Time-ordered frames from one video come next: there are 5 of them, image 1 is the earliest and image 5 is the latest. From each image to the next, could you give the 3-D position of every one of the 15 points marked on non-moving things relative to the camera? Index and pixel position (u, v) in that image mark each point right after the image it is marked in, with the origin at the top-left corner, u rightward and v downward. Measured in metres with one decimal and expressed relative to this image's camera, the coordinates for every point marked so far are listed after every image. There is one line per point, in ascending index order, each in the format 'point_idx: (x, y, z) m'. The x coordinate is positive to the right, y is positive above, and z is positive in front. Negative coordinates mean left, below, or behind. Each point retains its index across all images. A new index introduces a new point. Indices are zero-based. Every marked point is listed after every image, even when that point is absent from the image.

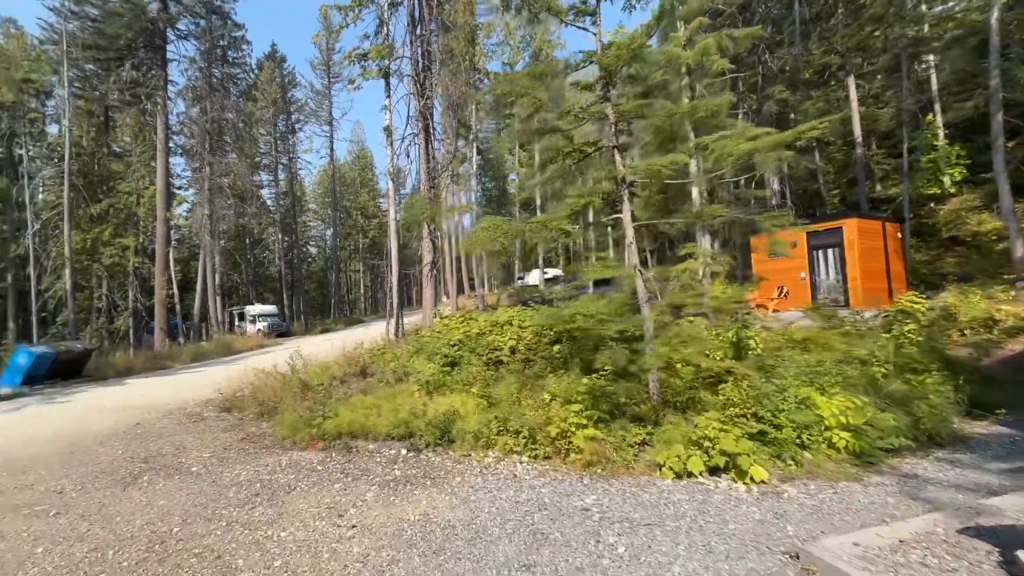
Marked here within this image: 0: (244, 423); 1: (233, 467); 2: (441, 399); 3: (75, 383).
0: (-4.3, -2.2, +7.5) m
1: (-3.0, -2.0, +5.1) m
2: (-1.0, -1.5, +6.4) m
3: (-13.4, -2.9, +14.3) m
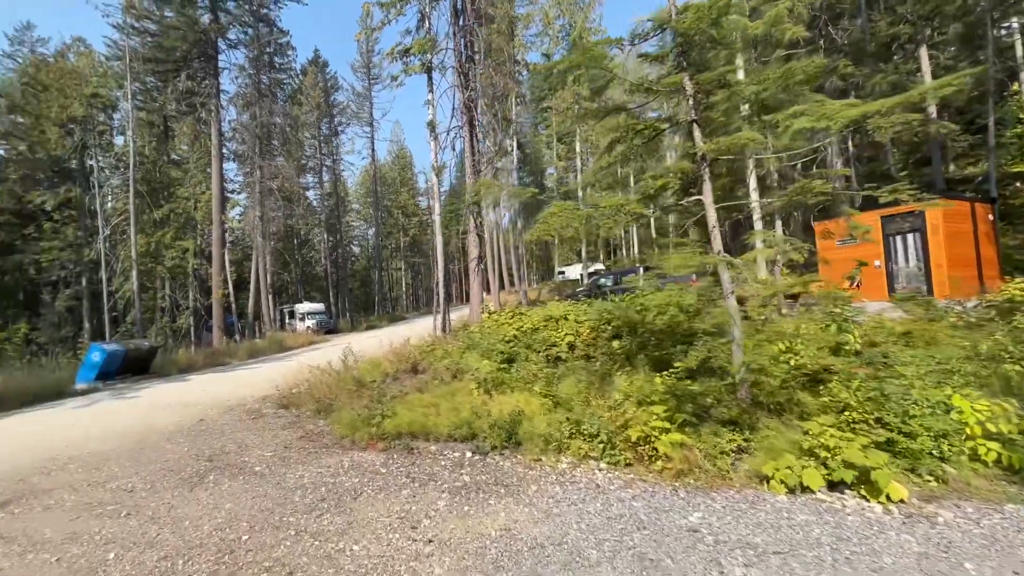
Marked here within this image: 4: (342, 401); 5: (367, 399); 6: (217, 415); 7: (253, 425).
0: (-3.4, -2.1, +7.4) m
1: (-2.3, -1.9, +4.9) m
2: (-0.1, -1.4, +6.1) m
3: (-11.9, -2.9, +14.9) m
4: (-2.9, -1.9, +7.9) m
5: (-2.3, -1.8, +7.6) m
6: (-5.2, -2.3, +8.2) m
7: (-4.1, -2.2, +7.3) m
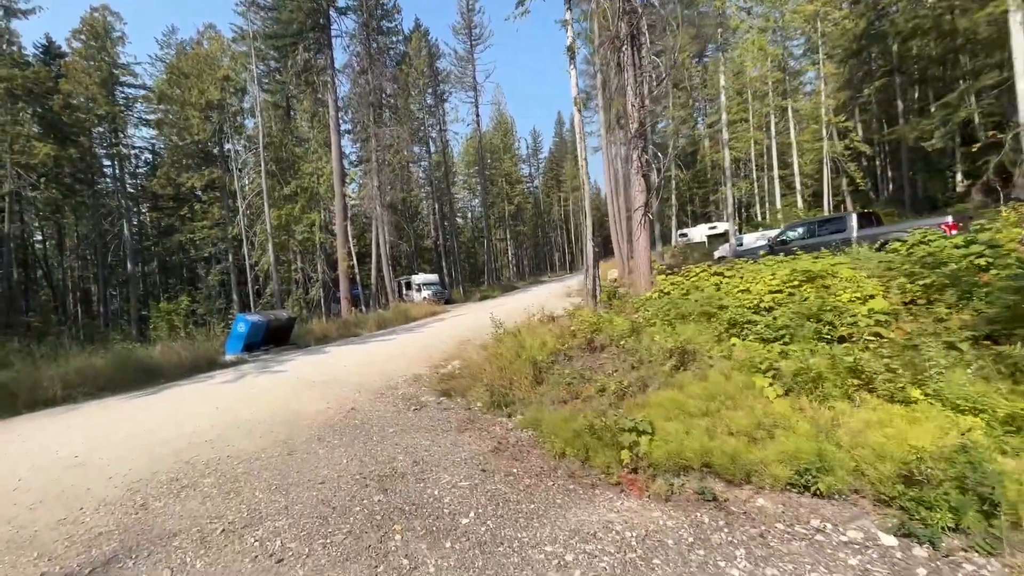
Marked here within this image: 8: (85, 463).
0: (-0.4, -1.5, +5.4) m
1: (+0.1, -1.5, +2.7) m
2: (+2.5, -0.9, +3.4) m
3: (-7.1, -2.0, +14.6) m
4: (+0.2, -1.3, +5.8) m
5: (+0.6, -1.2, +5.3) m
6: (-2.1, -1.6, +6.6) m
7: (-1.1, -1.6, +5.5) m
8: (-4.5, -1.9, +4.9) m
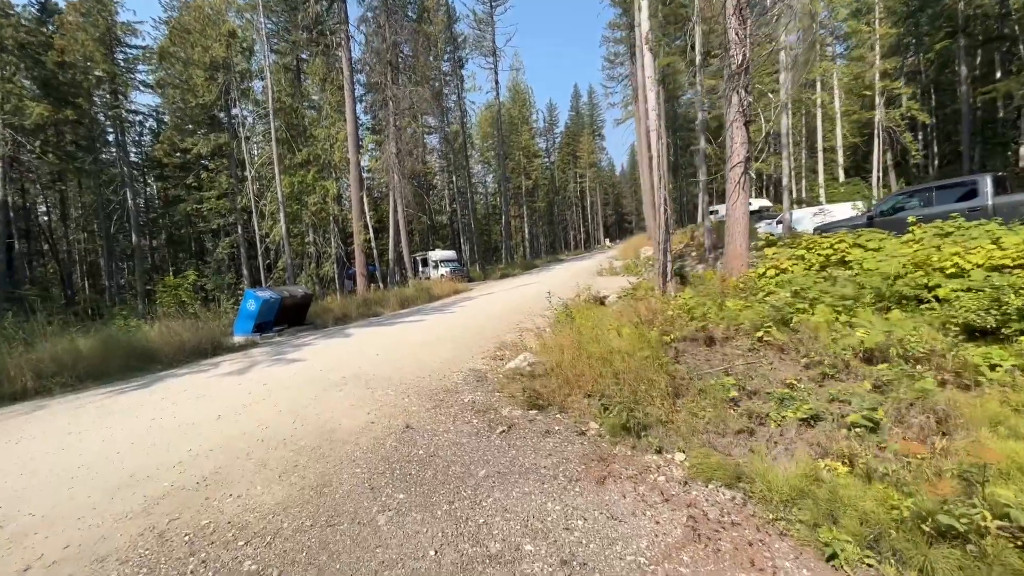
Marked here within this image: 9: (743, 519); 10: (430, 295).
0: (+0.8, -1.3, +3.5) m
1: (+1.3, -1.3, +0.8) m
2: (+3.6, -0.7, +1.4) m
3: (-5.8, -1.2, +12.8) m
4: (+1.3, -1.0, +3.9) m
5: (+1.8, -0.9, +3.4) m
6: (-0.9, -1.3, +4.7) m
7: (0.0, -1.3, +3.6) m
8: (-3.4, -1.6, +3.1) m
9: (+1.3, -1.3, +2.5) m
10: (-3.3, -0.3, +19.4) m
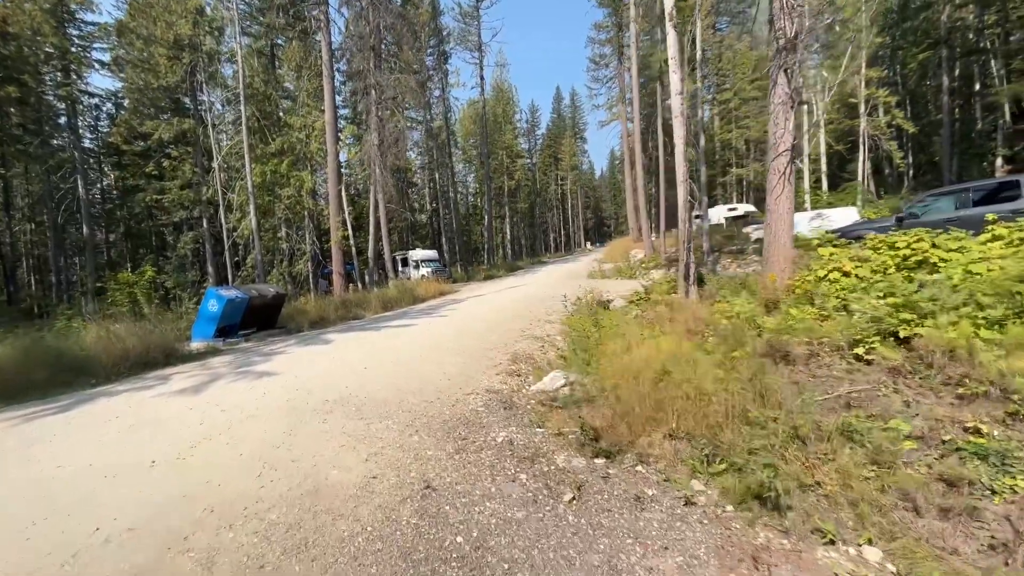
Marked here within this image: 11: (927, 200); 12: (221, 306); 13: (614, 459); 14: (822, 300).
0: (+1.2, -1.3, +2.3) m
1: (+1.9, -1.3, -0.4) m
2: (+4.2, -0.8, +0.3) m
3: (-5.8, -1.2, +11.2) m
4: (+1.8, -1.0, +2.7) m
5: (+2.3, -1.0, +2.2) m
6: (-0.5, -1.3, +3.4) m
7: (+0.5, -1.3, +2.3) m
8: (-2.9, -1.5, +1.6) m
9: (+1.8, -1.3, +1.3) m
10: (-3.6, -0.3, +17.9) m
11: (+9.9, +2.2, +11.2) m
12: (-6.5, -0.4, +10.4) m
13: (+0.7, -1.2, +3.4) m
14: (+4.0, -0.1, +5.9) m
